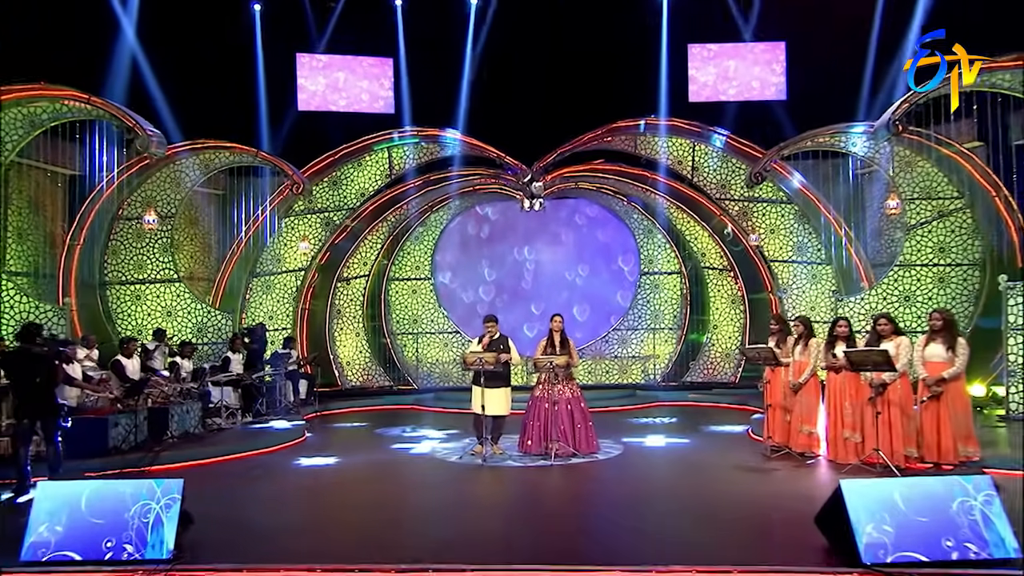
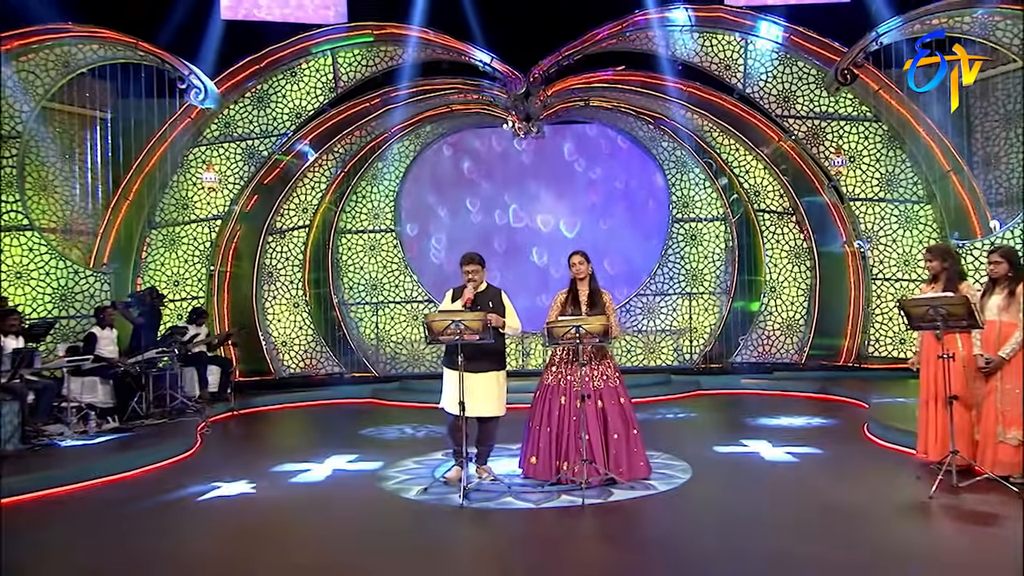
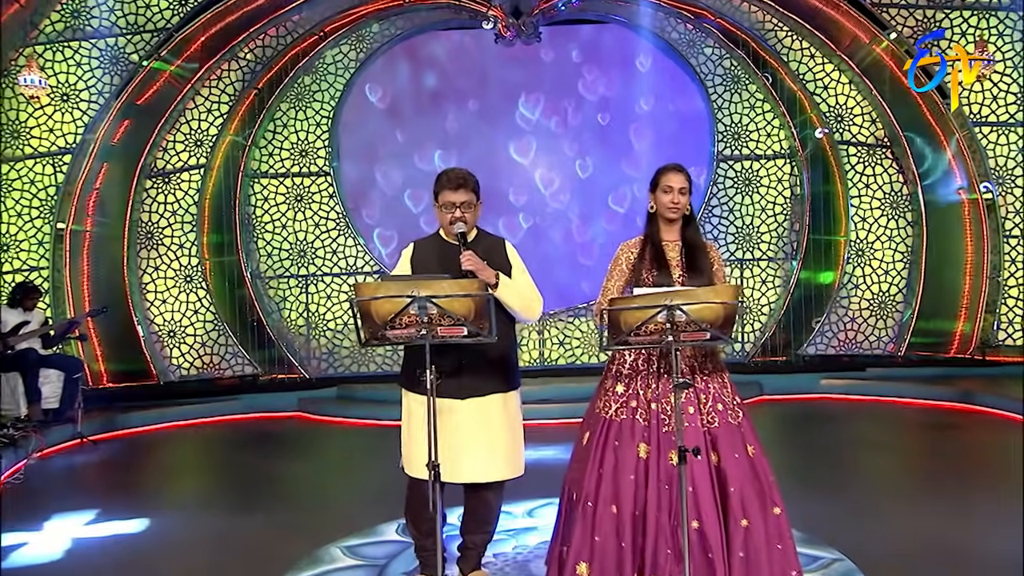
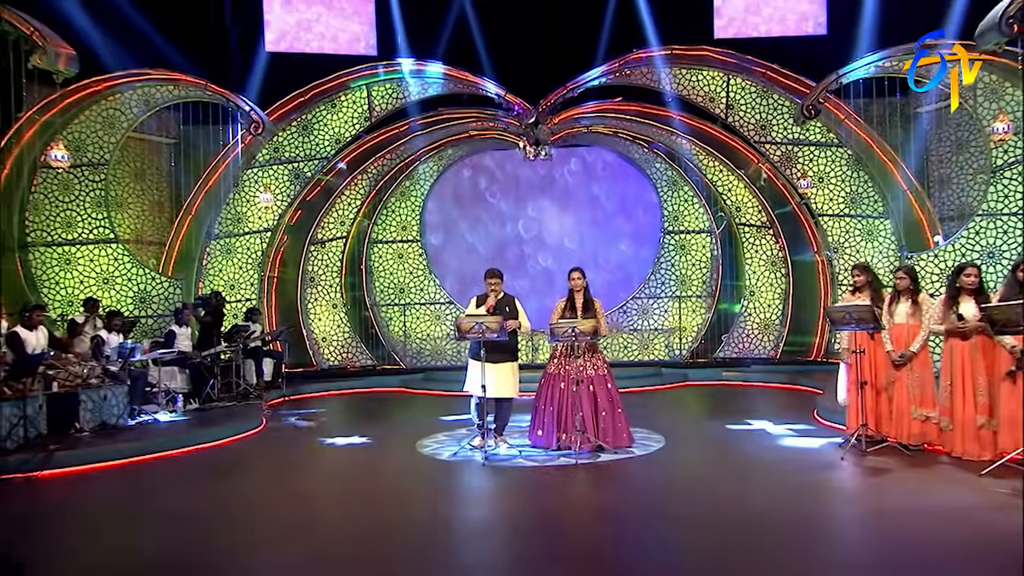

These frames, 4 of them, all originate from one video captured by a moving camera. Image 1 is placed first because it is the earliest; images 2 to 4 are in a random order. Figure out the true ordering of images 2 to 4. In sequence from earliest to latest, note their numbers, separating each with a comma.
4, 2, 3
